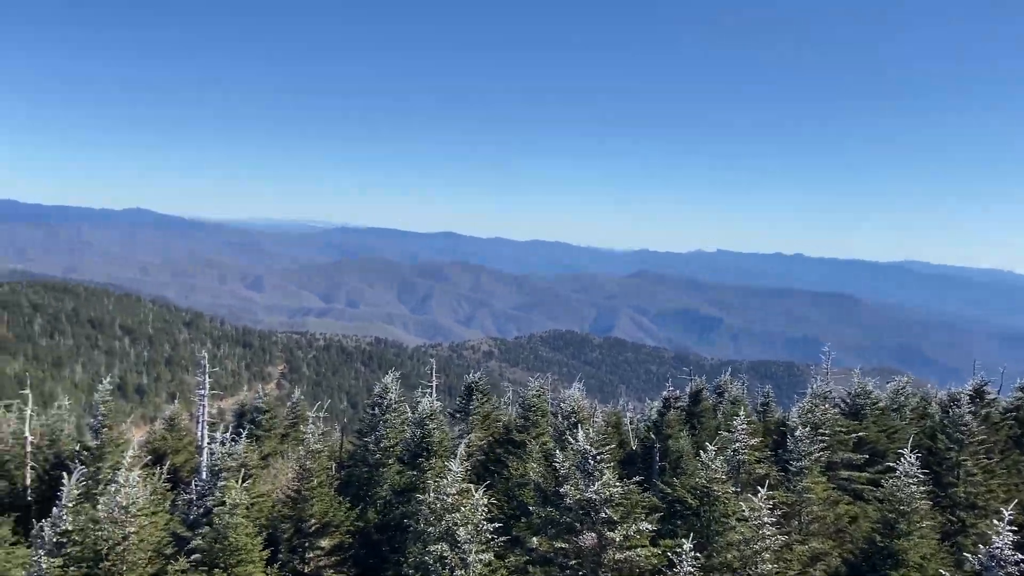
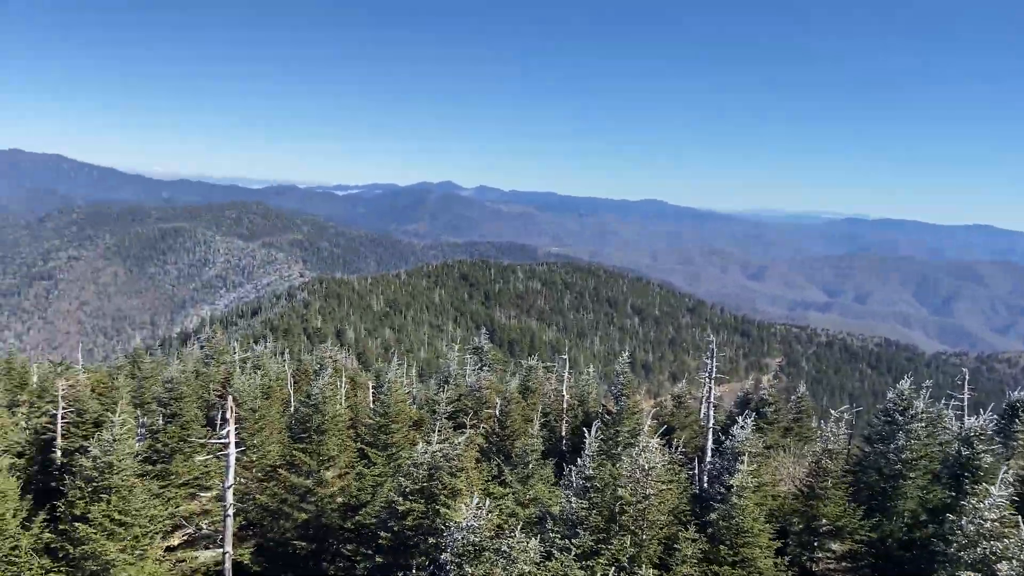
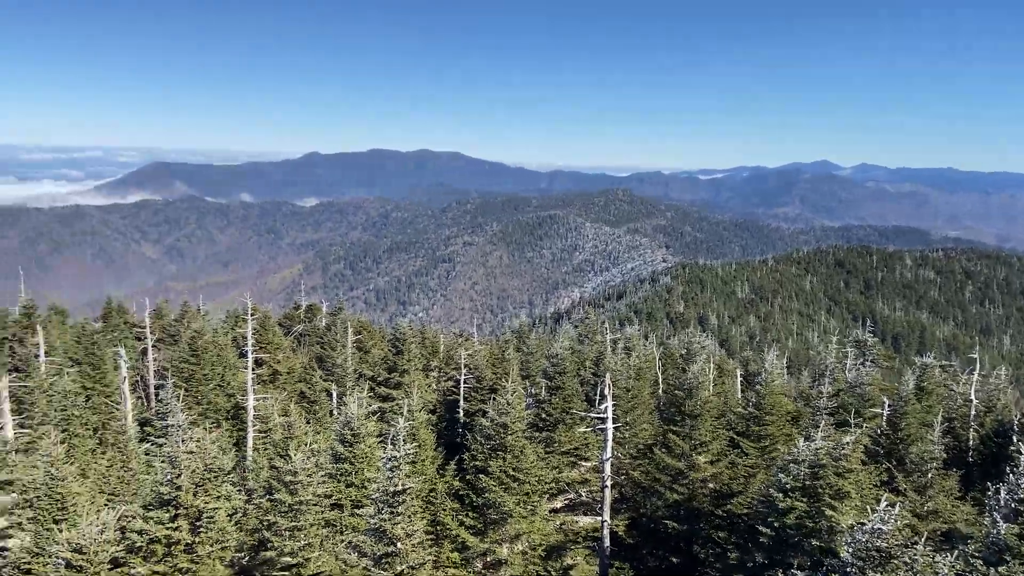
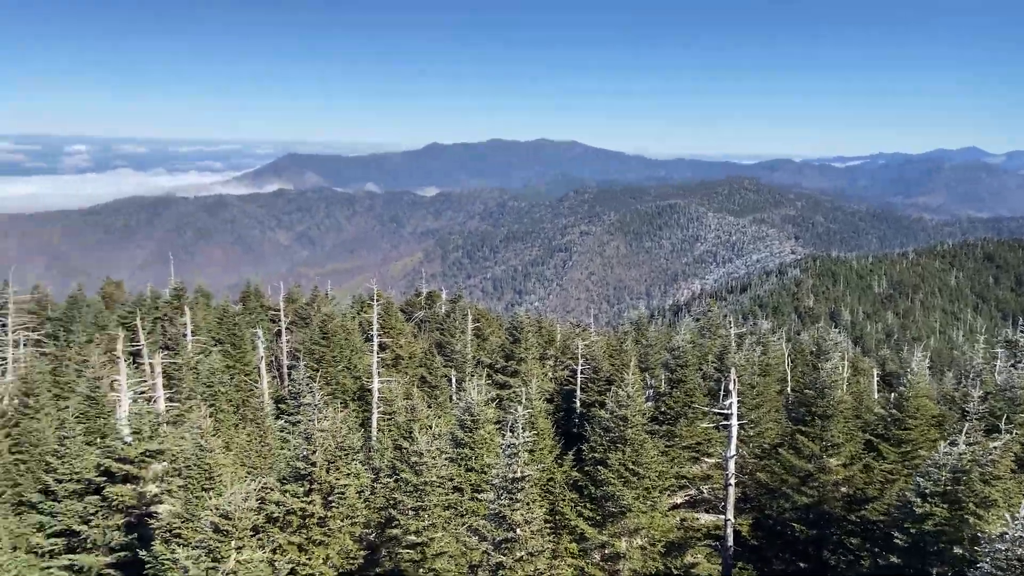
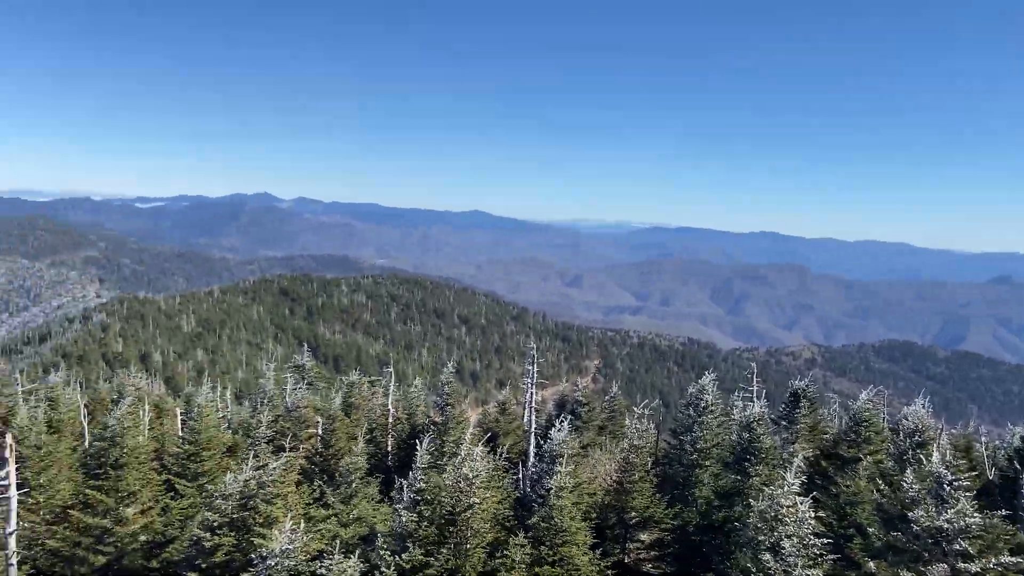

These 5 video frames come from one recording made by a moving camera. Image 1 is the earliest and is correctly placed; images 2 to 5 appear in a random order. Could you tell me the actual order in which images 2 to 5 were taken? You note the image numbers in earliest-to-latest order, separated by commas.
5, 2, 3, 4
